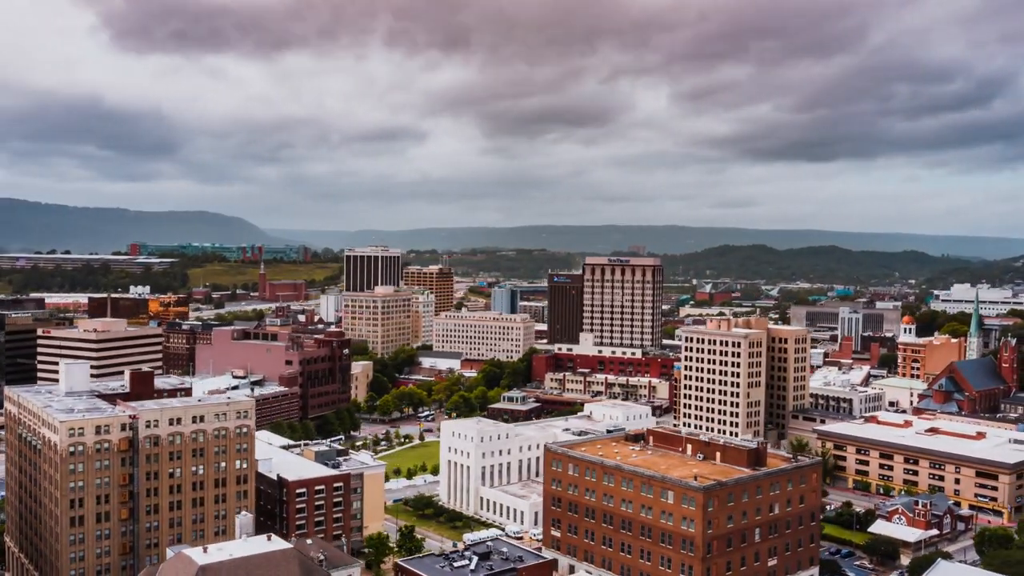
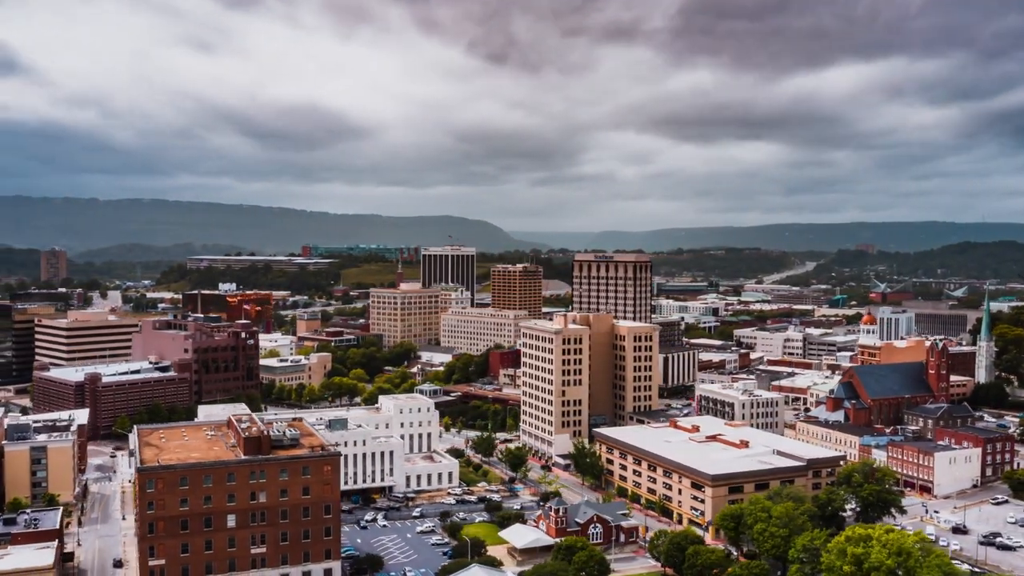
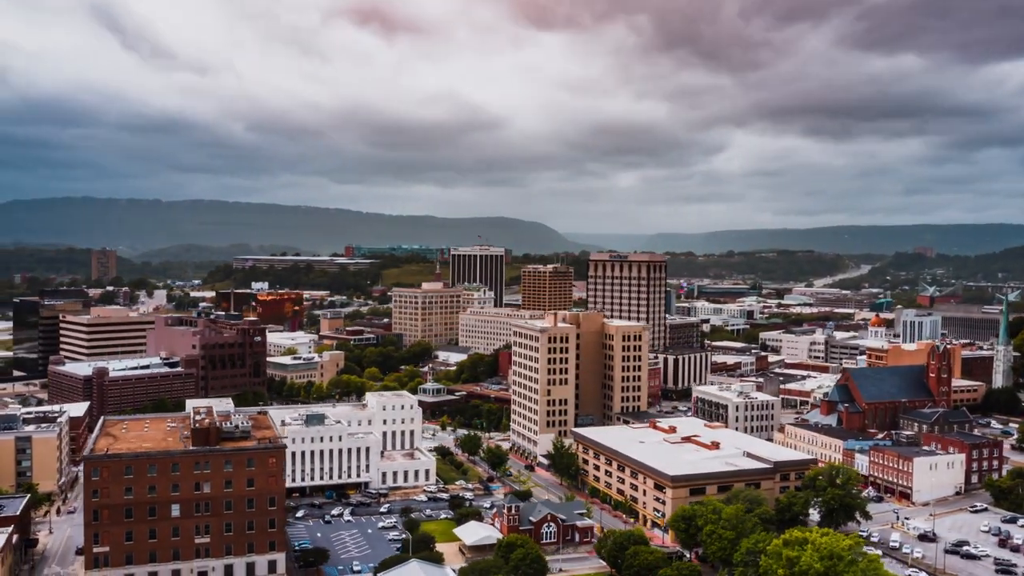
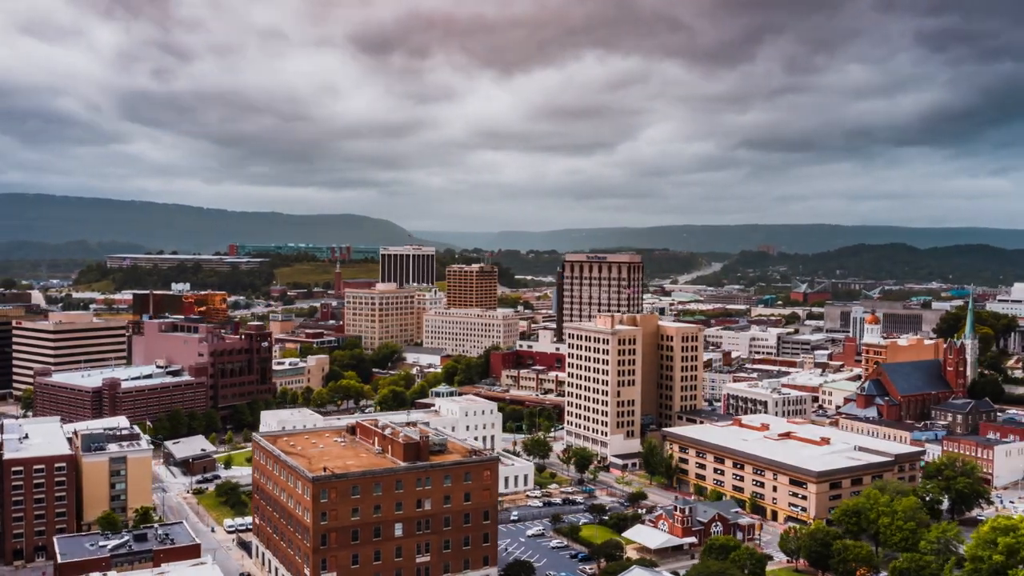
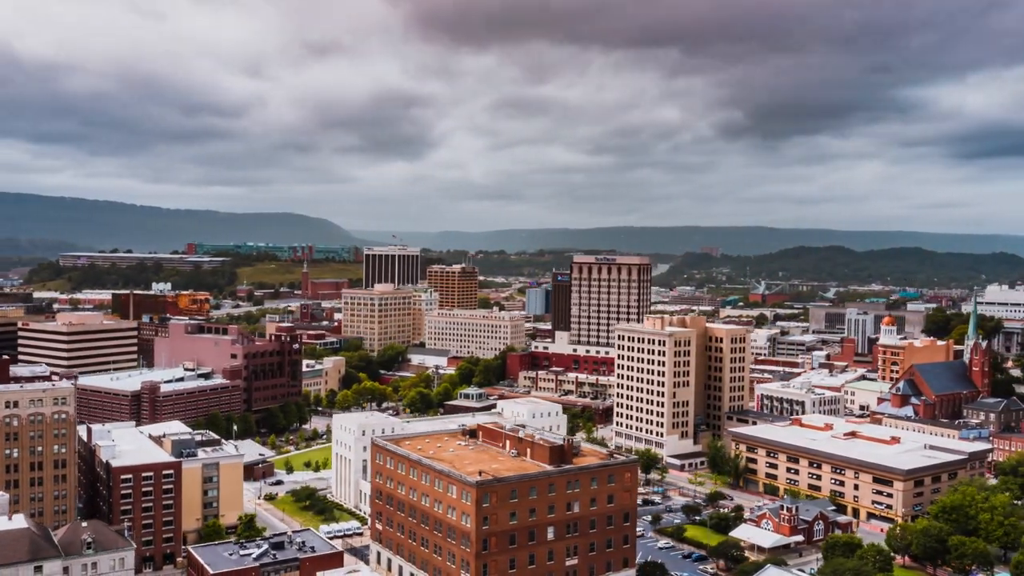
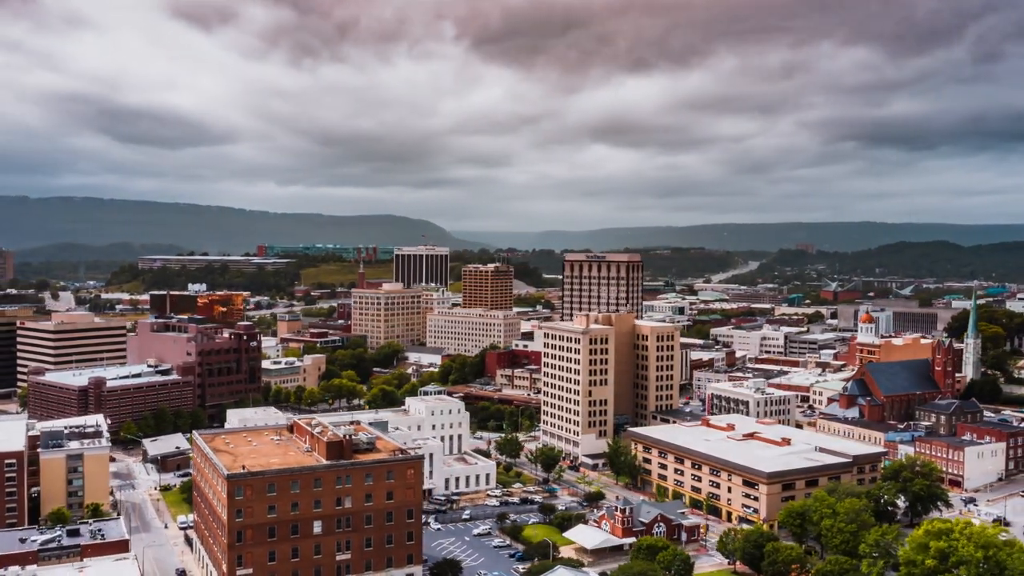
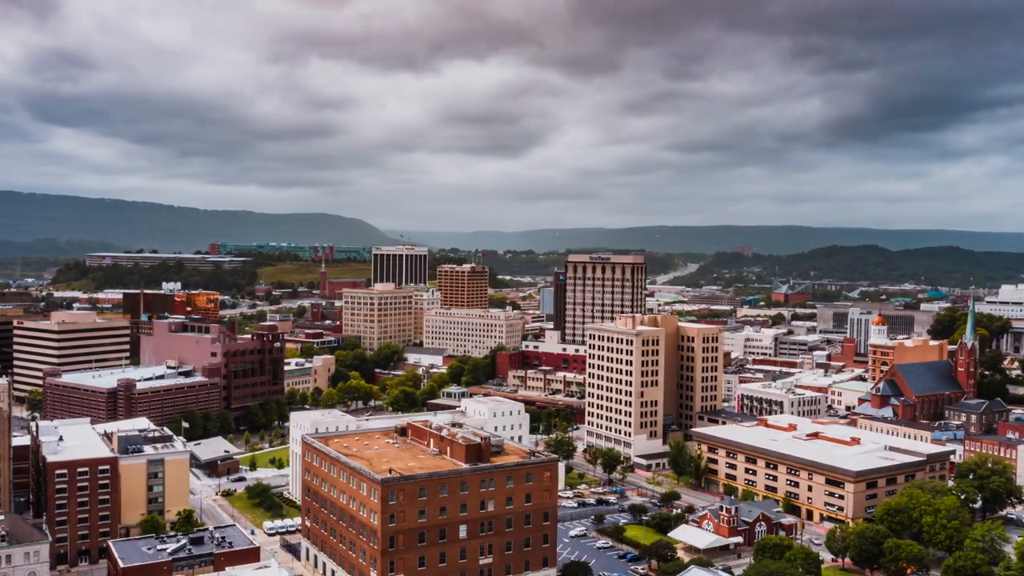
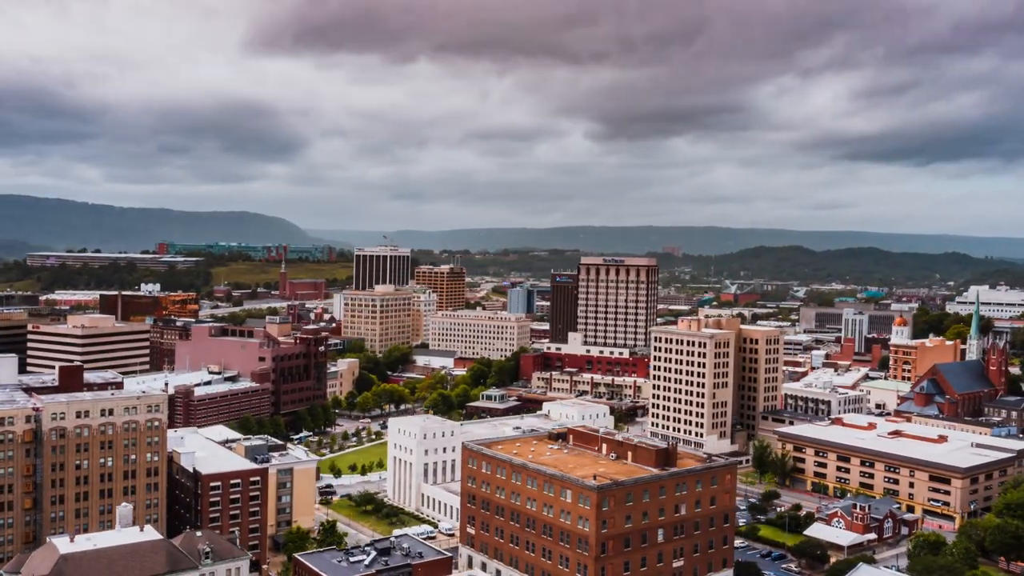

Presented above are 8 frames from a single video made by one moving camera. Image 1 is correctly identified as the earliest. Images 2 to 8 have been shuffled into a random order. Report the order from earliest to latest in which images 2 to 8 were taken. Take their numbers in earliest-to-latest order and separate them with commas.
8, 5, 7, 4, 6, 2, 3
